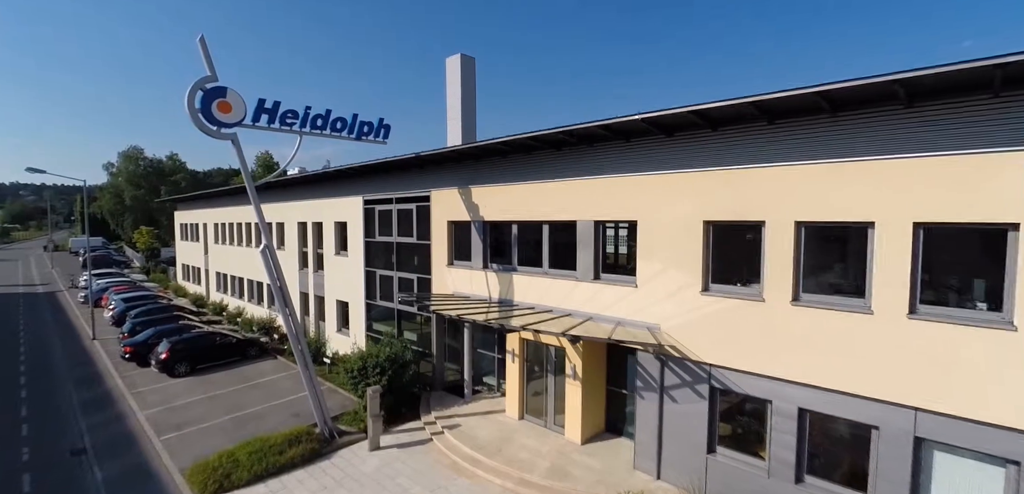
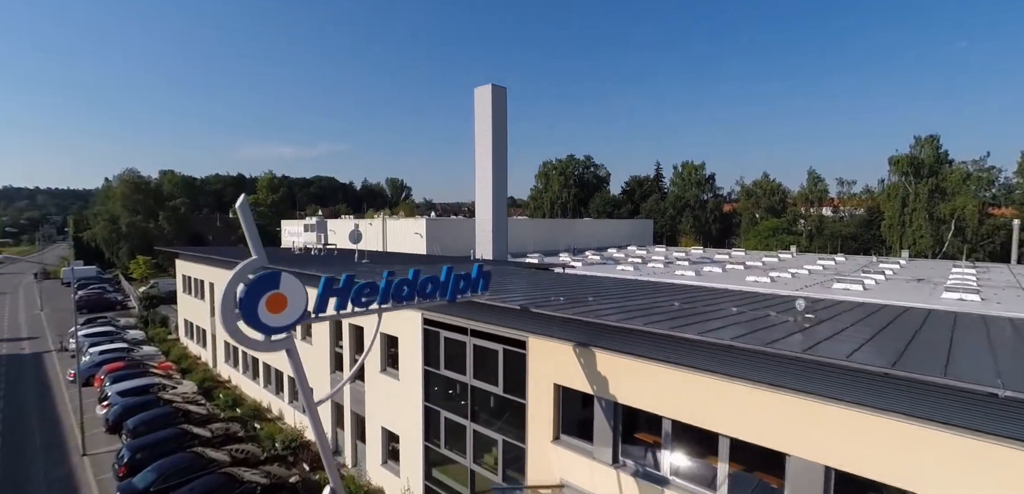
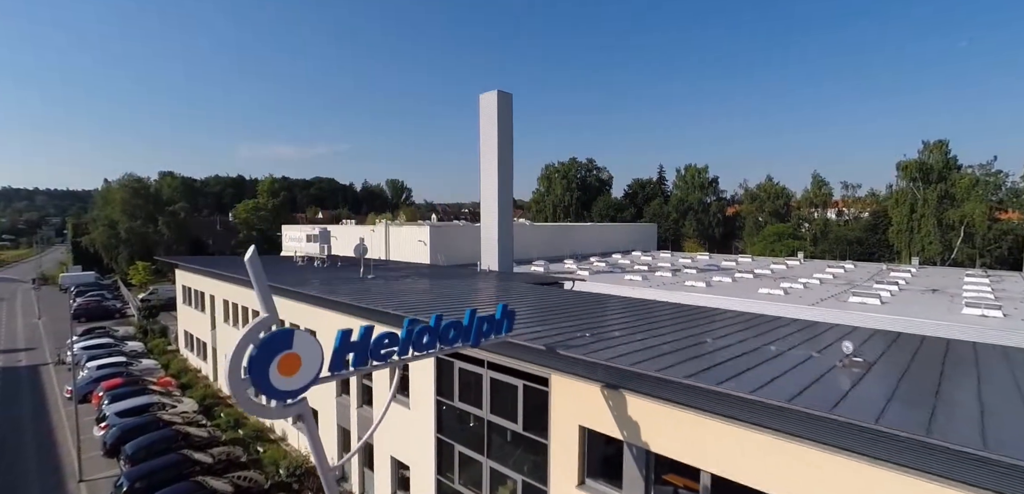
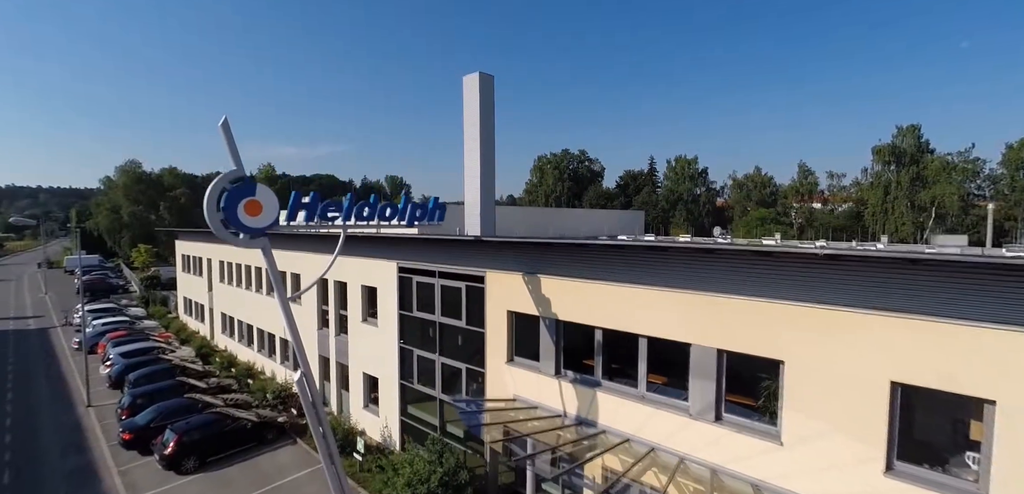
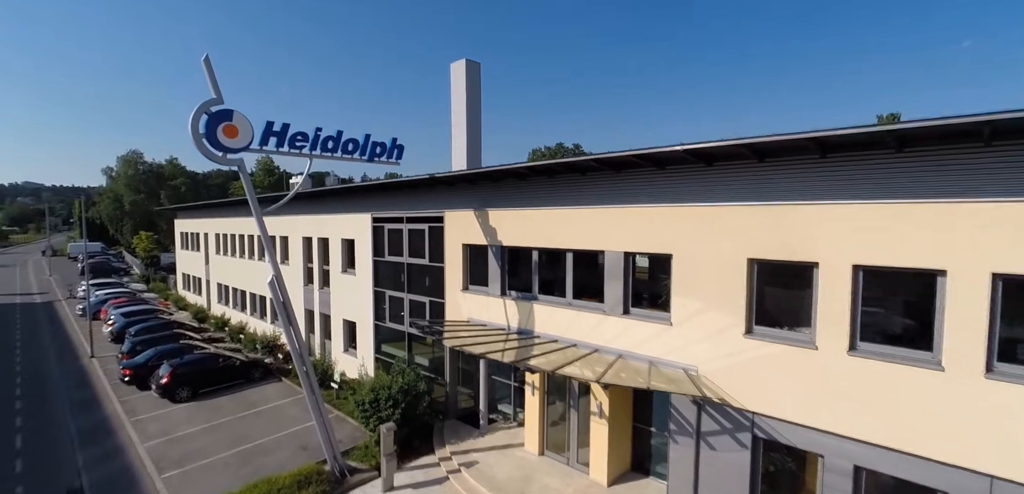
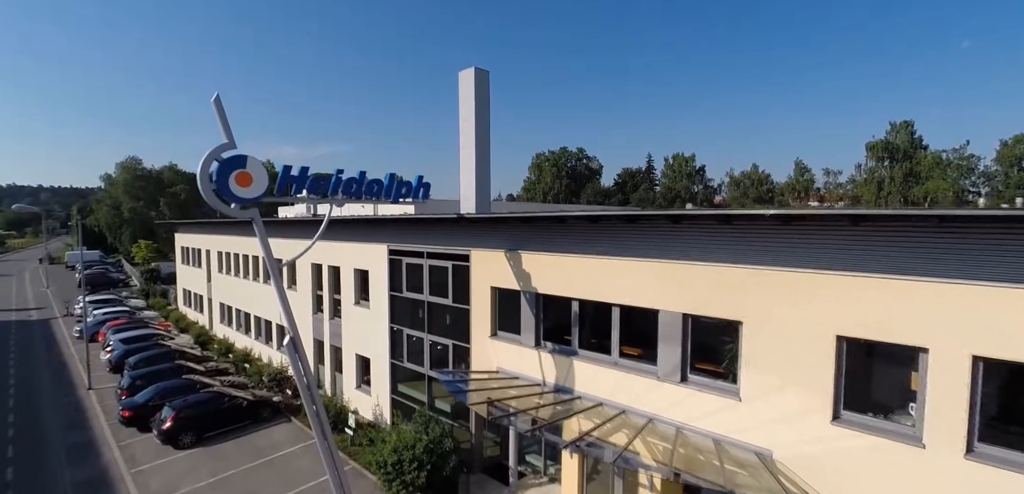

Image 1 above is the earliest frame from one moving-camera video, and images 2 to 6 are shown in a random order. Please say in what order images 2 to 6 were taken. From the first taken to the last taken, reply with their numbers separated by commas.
5, 6, 4, 2, 3
